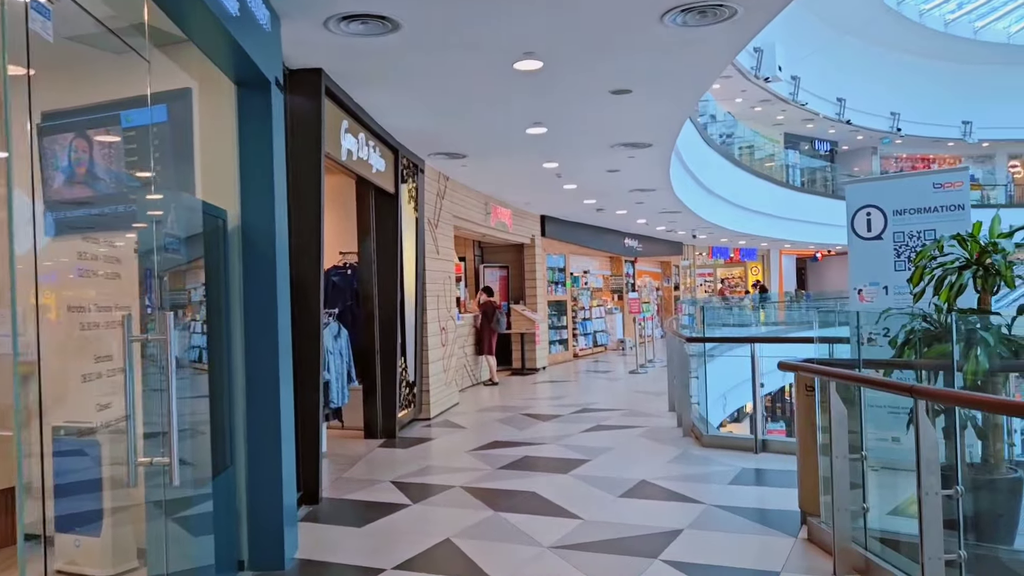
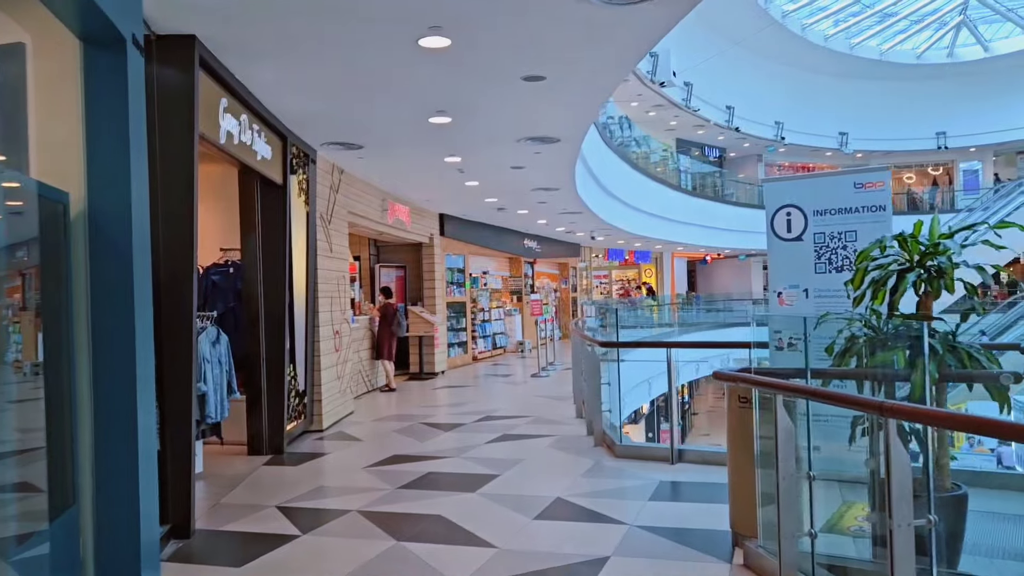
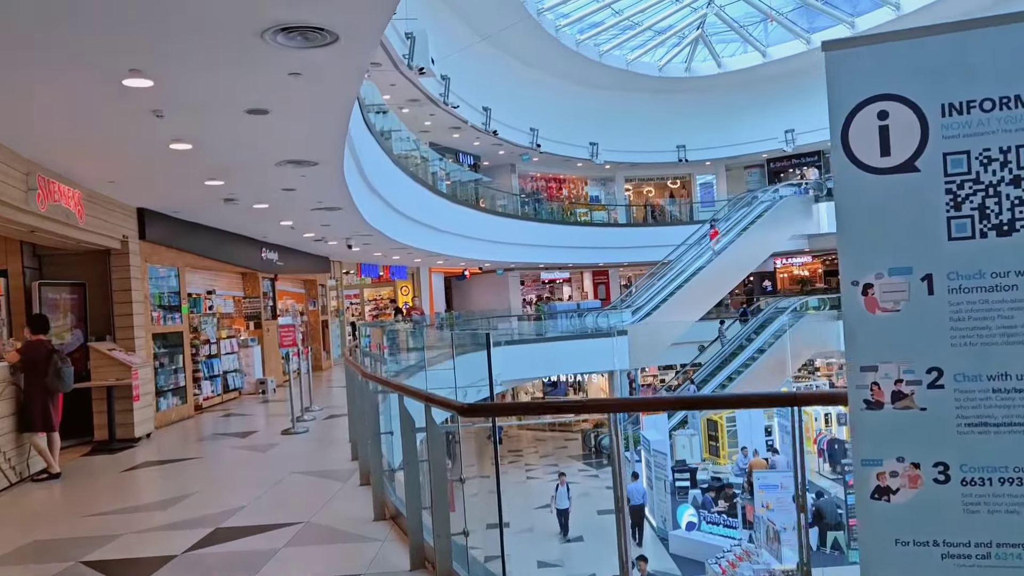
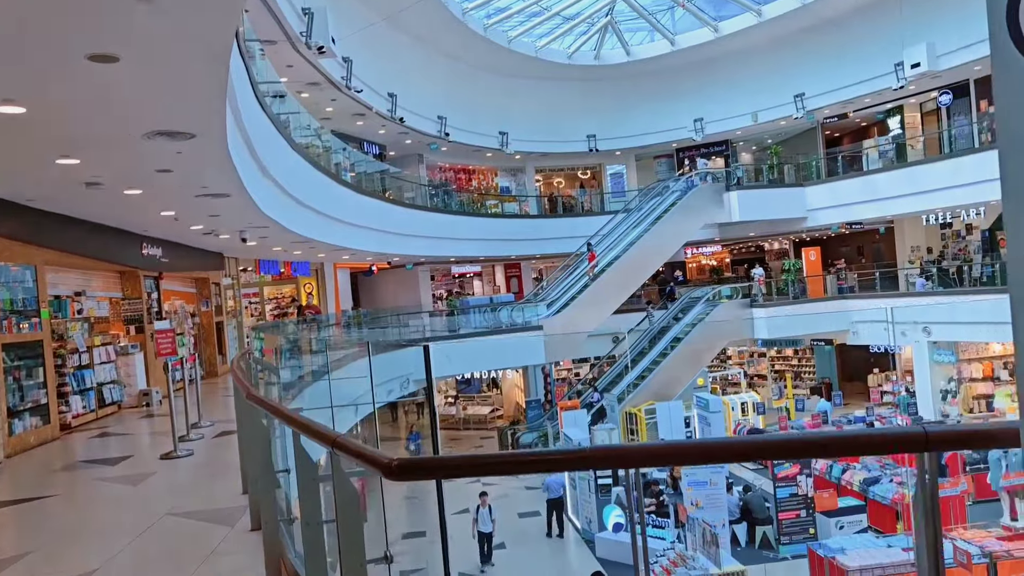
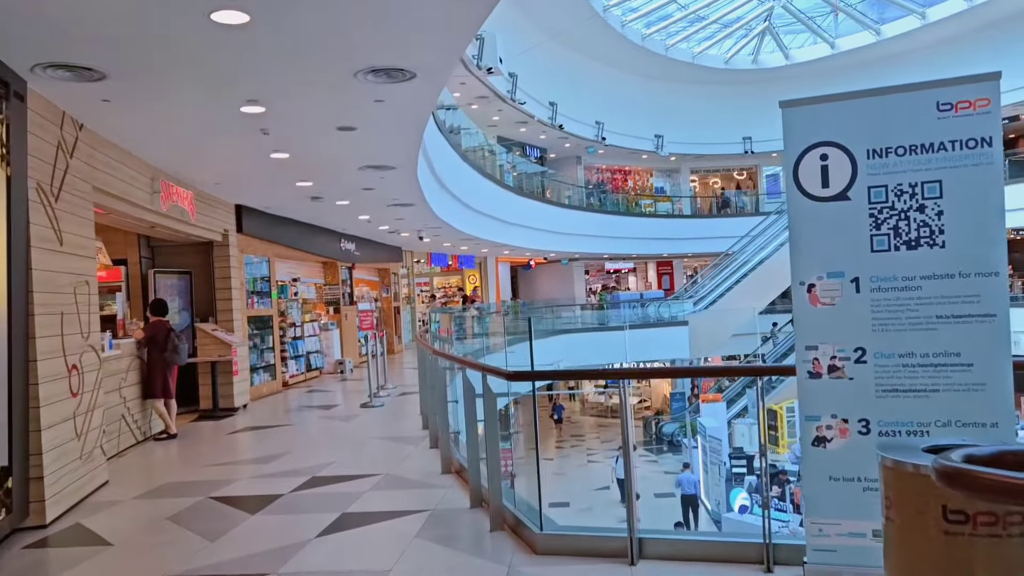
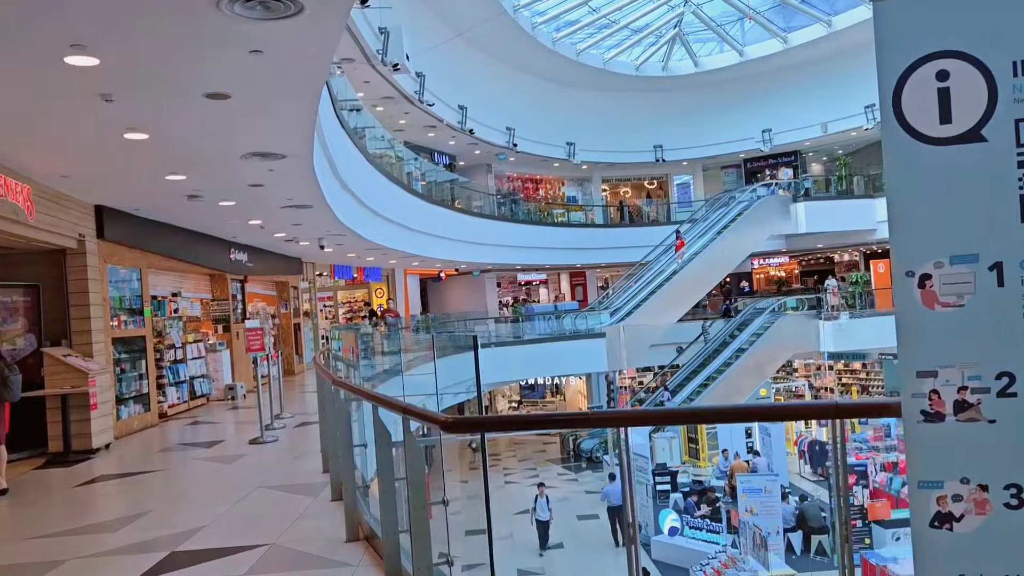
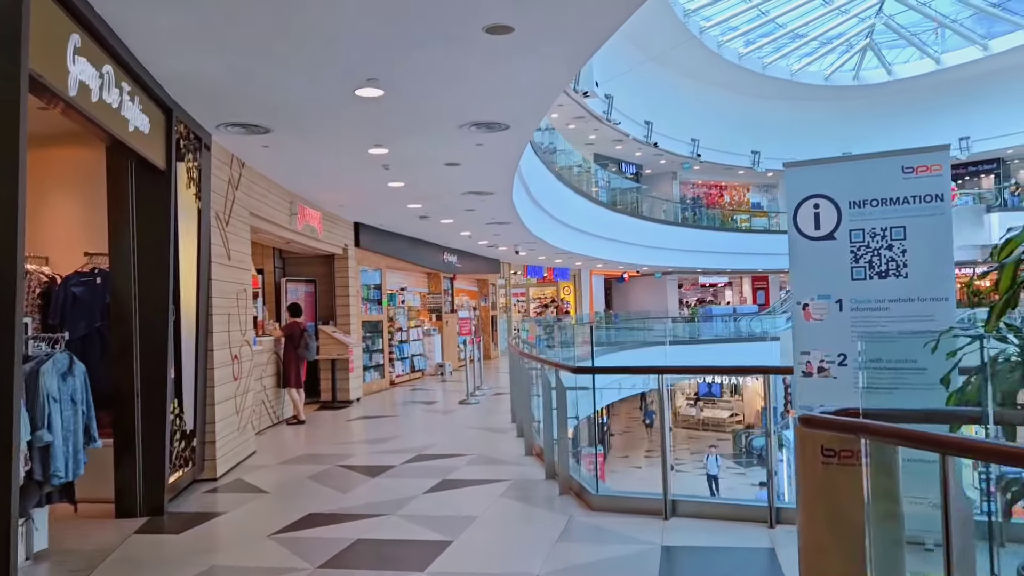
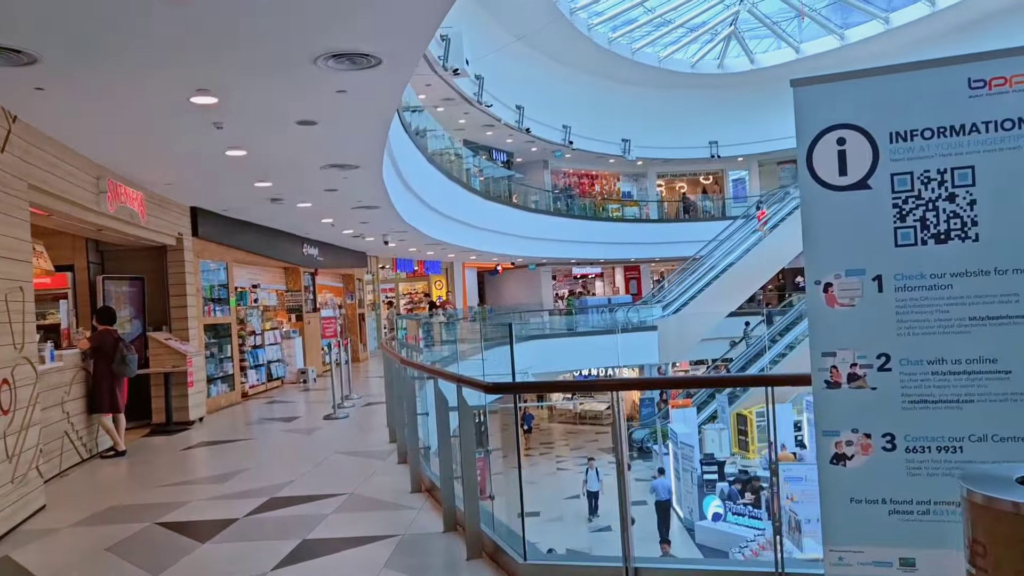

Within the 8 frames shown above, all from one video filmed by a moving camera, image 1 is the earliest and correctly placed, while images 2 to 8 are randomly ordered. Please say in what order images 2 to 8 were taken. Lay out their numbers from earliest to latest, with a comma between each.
2, 7, 5, 8, 3, 6, 4
